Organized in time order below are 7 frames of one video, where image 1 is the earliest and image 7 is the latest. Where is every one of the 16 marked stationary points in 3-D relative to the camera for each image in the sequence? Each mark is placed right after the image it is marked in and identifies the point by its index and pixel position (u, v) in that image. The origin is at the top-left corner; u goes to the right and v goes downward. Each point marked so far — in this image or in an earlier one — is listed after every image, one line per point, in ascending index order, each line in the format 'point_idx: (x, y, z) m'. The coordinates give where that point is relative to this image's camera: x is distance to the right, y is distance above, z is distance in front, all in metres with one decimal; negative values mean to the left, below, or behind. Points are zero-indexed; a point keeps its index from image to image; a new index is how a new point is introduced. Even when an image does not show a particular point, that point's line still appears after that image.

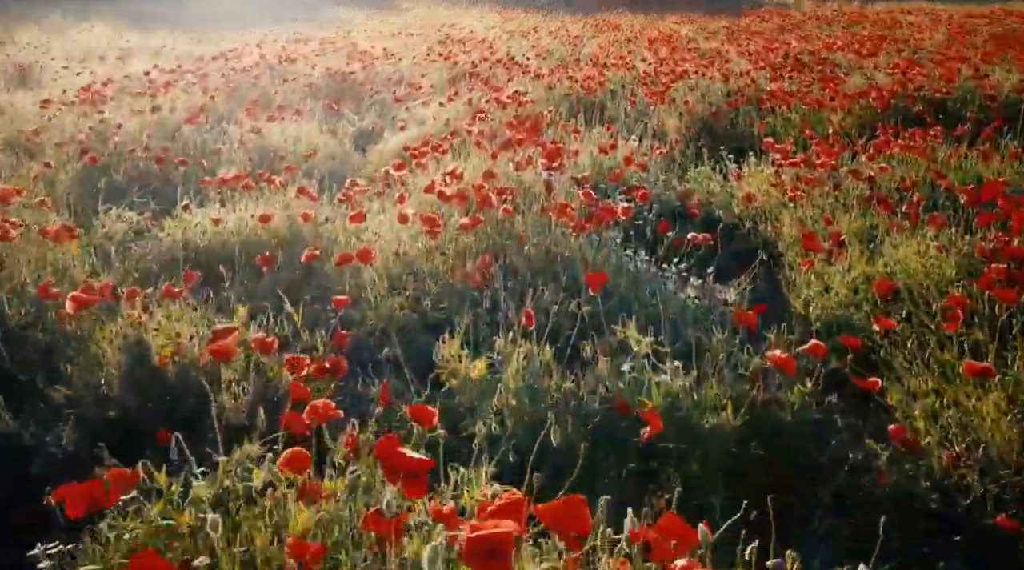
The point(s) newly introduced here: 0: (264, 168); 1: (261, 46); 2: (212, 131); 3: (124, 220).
0: (-1.4, +0.6, +5.5) m
1: (-2.9, +2.7, +11.4) m
2: (-1.9, +1.0, +6.1) m
3: (-1.6, +0.3, +4.0) m
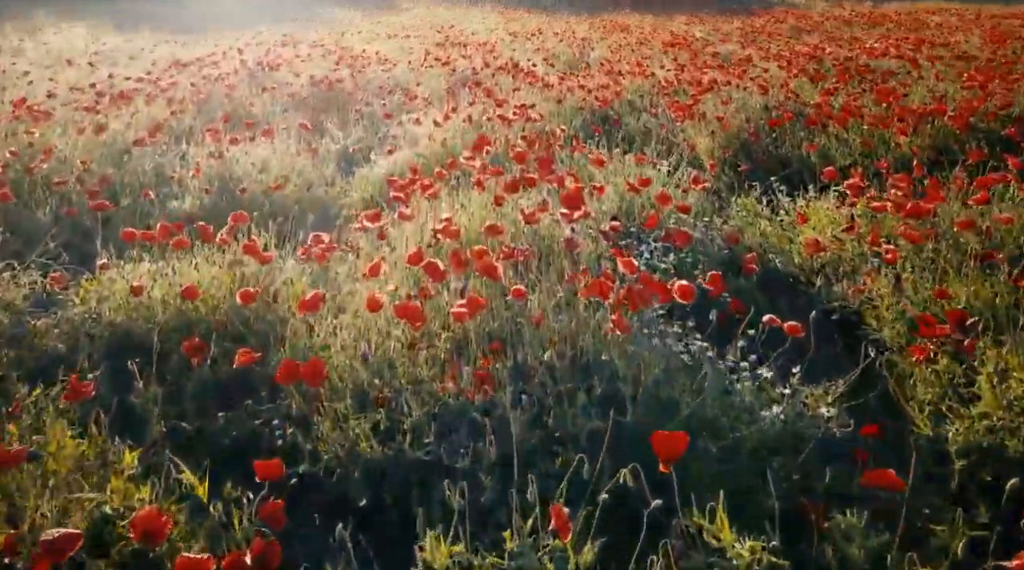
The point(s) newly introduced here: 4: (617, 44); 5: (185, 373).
0: (-1.3, +0.4, +4.6) m
1: (-2.8, +2.5, +10.5) m
2: (-1.8, +0.7, +5.2) m
3: (-1.6, 0.0, +3.1) m
4: (+1.5, +3.6, +14.7) m
5: (-0.9, -0.2, +2.6) m
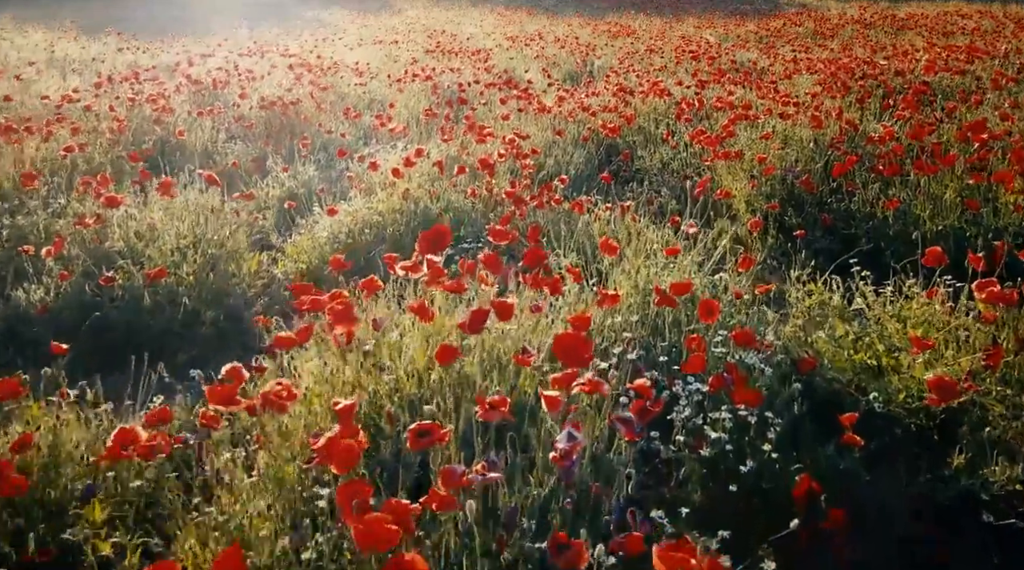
0: (-1.4, 0.0, +3.3) m
1: (-2.9, +2.1, +9.2) m
2: (-1.9, +0.3, +3.9) m
3: (-1.6, -0.4, +1.9) m
4: (+1.5, +3.2, +13.4) m
5: (-1.0, -0.6, +1.3) m
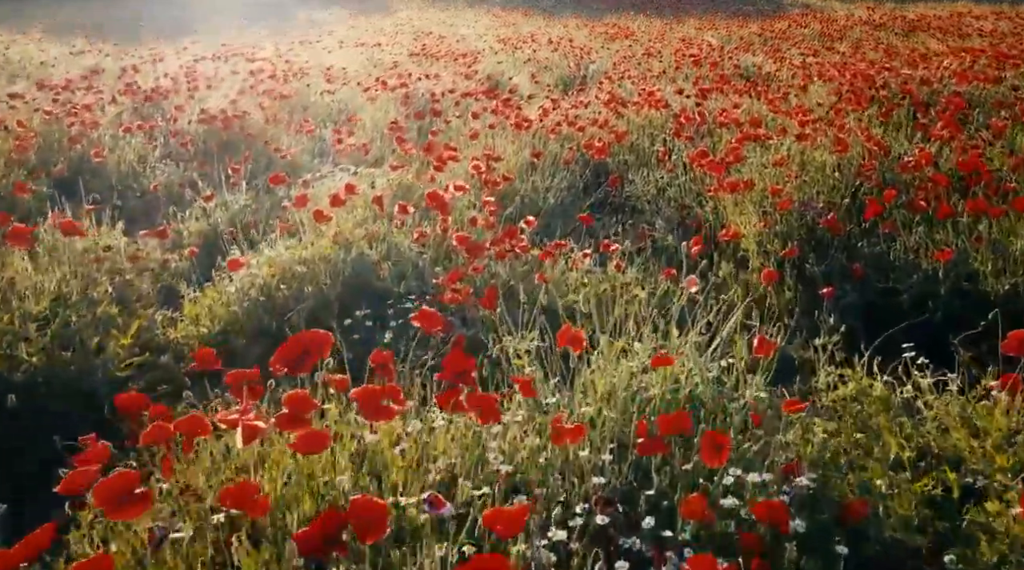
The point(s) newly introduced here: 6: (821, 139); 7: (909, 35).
0: (-1.6, -0.2, +2.5) m
1: (-3.1, +1.8, +8.4) m
2: (-2.1, +0.1, +3.1) m
3: (-1.8, -0.6, +1.0) m
4: (+1.3, +2.9, +12.6) m
5: (-1.1, -0.9, +0.5) m
6: (+1.4, +0.7, +4.6) m
7: (+4.9, +3.1, +12.1) m
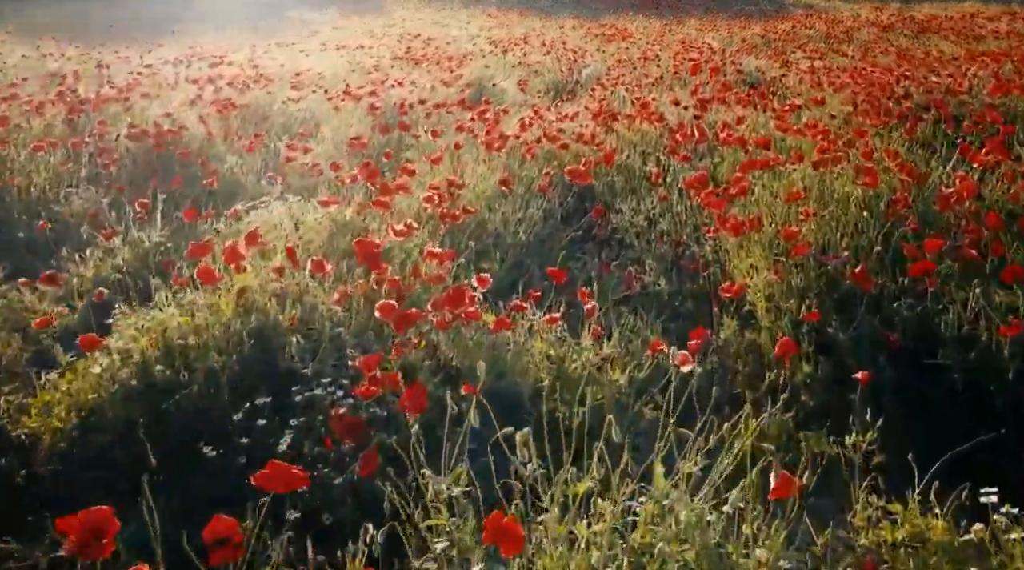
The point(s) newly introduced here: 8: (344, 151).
0: (-1.7, -0.5, +1.8) m
1: (-3.2, +1.6, +7.7) m
2: (-2.2, -0.1, +2.4) m
3: (-1.9, -0.8, +0.3) m
4: (+1.2, +2.7, +11.9) m
5: (-1.3, -1.1, -0.2) m
6: (+1.3, +0.5, +3.8) m
7: (+4.8, +2.9, +11.4) m
8: (-1.0, +0.8, +5.6) m
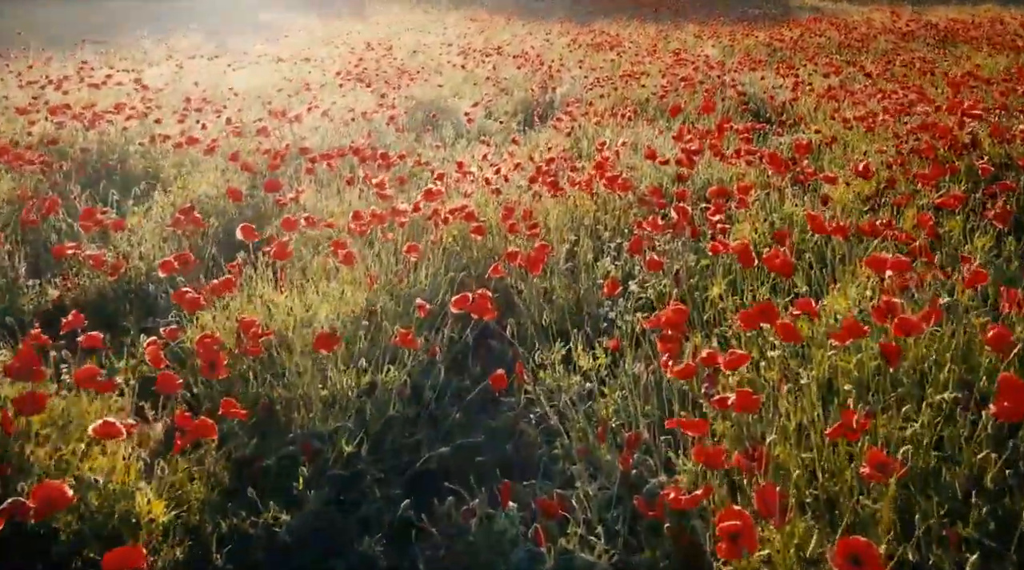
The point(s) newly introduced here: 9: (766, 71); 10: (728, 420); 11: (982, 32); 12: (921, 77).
0: (-2.1, -1.0, 0.0) m
1: (-3.6, +1.1, +5.9) m
2: (-2.6, -0.7, +0.6) m
3: (-2.4, -1.4, -1.5) m
4: (+0.8, +2.2, +10.1) m
5: (-1.7, -1.6, -2.0) m
6: (+0.9, -0.1, +2.0) m
7: (+4.4, +2.3, +9.6) m
8: (-1.4, +0.2, +3.8) m
9: (+2.4, +2.0, +9.3) m
10: (+0.4, -0.3, +1.9) m
11: (+5.0, +2.6, +10.3) m
12: (+3.4, +1.7, +8.2) m
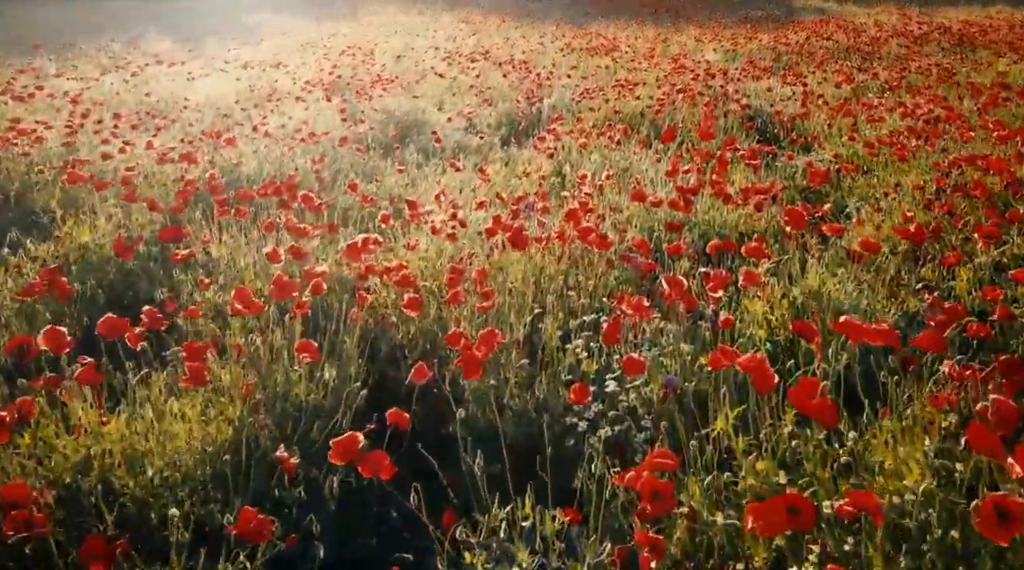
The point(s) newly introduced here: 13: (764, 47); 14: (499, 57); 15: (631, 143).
0: (-2.3, -1.3, -0.9) m
1: (-3.8, +0.8, +5.0) m
2: (-2.8, -1.0, -0.2) m
3: (-2.5, -1.7, -2.3) m
4: (+0.6, +1.9, +9.2) m
5: (-1.9, -1.9, -2.9) m
6: (+0.7, -0.4, +1.2) m
7: (+4.2, +2.0, +8.8) m
8: (-1.5, 0.0, +2.9) m
9: (+2.2, +1.7, +8.5) m
10: (+0.3, -0.5, +1.1) m
11: (+4.8, +2.4, +9.4) m
12: (+3.3, +1.5, +7.4) m
13: (+2.6, +2.4, +10.2) m
14: (-0.2, +2.5, +11.0) m
15: (+0.7, +0.8, +5.7) m
